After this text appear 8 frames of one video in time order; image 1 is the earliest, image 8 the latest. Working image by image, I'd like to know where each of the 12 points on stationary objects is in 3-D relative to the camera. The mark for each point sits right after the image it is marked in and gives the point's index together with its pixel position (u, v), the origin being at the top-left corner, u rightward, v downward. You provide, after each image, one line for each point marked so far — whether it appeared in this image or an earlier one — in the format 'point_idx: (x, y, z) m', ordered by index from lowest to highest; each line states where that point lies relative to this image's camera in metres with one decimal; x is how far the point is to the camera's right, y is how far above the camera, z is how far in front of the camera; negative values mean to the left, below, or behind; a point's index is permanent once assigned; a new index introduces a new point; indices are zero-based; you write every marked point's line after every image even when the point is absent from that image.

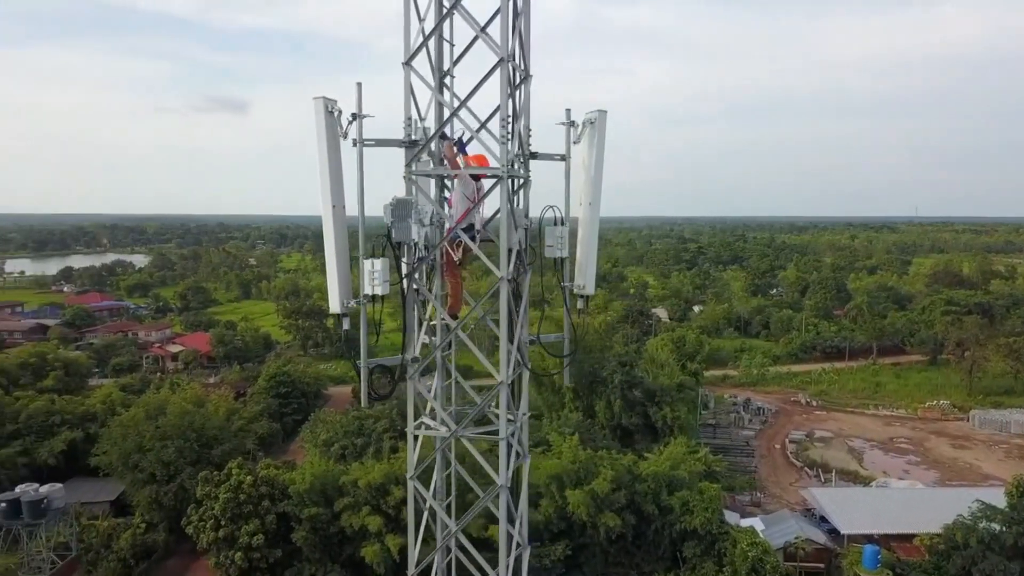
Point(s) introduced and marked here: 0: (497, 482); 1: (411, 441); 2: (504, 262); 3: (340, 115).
0: (-0.1, -1.0, +4.1) m
1: (-0.6, -0.8, +4.3) m
2: (-0.1, +0.1, +4.1) m
3: (-0.8, +0.8, +3.9) m
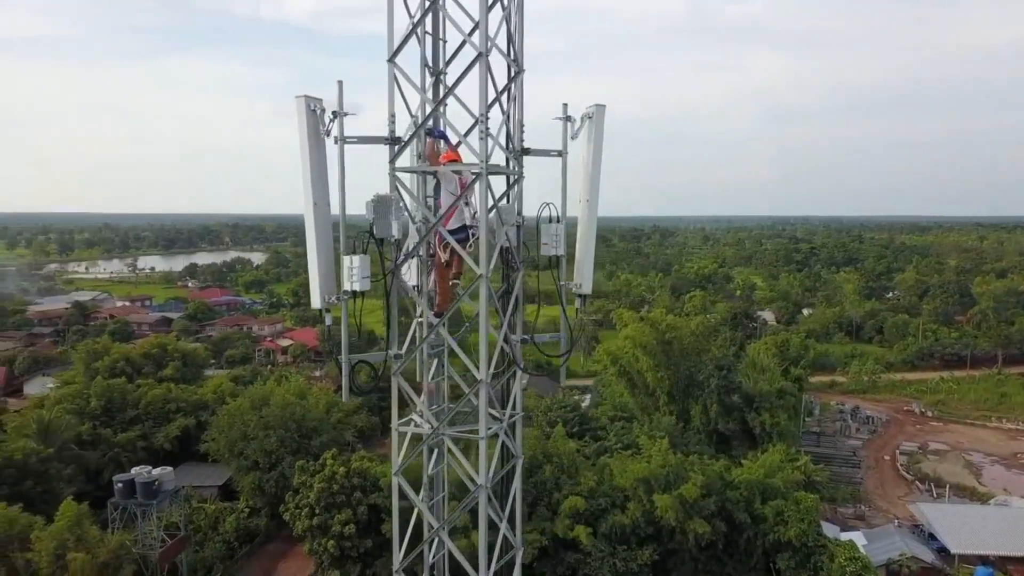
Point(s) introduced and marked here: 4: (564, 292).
0: (-0.2, -1.0, +4.1) m
1: (-0.6, -0.8, +4.3) m
2: (-0.2, +0.1, +4.0) m
3: (-0.9, +0.9, +4.0) m
4: (+0.3, 0.0, +4.5) m
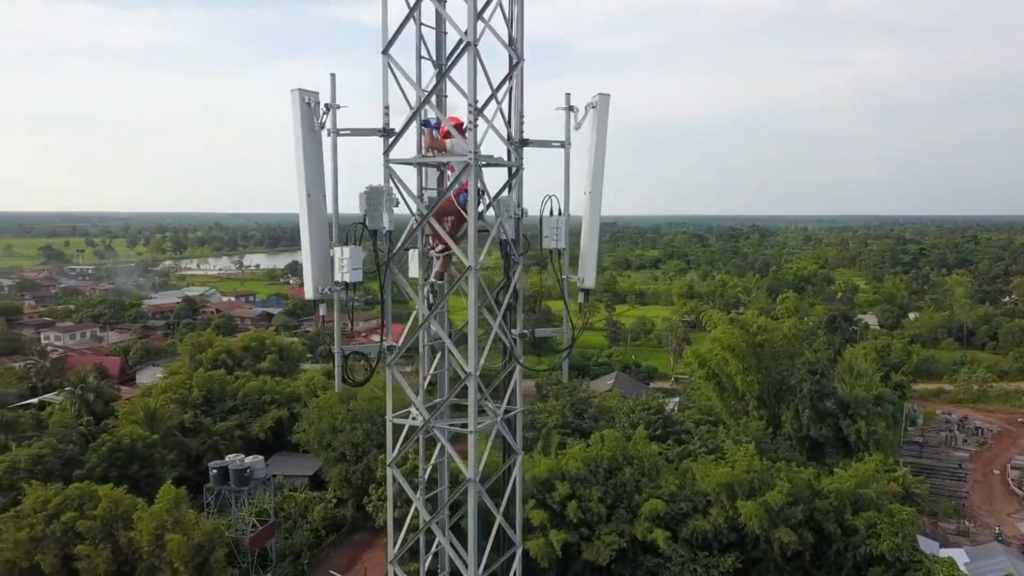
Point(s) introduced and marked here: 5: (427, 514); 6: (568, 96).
0: (-0.2, -0.9, +4.1) m
1: (-0.6, -0.7, +4.3) m
2: (-0.2, +0.2, +4.0) m
3: (-0.9, +0.9, +4.0) m
4: (+0.3, 0.0, +4.4) m
5: (-0.4, -1.2, +4.2) m
6: (+0.3, +1.0, +4.3) m
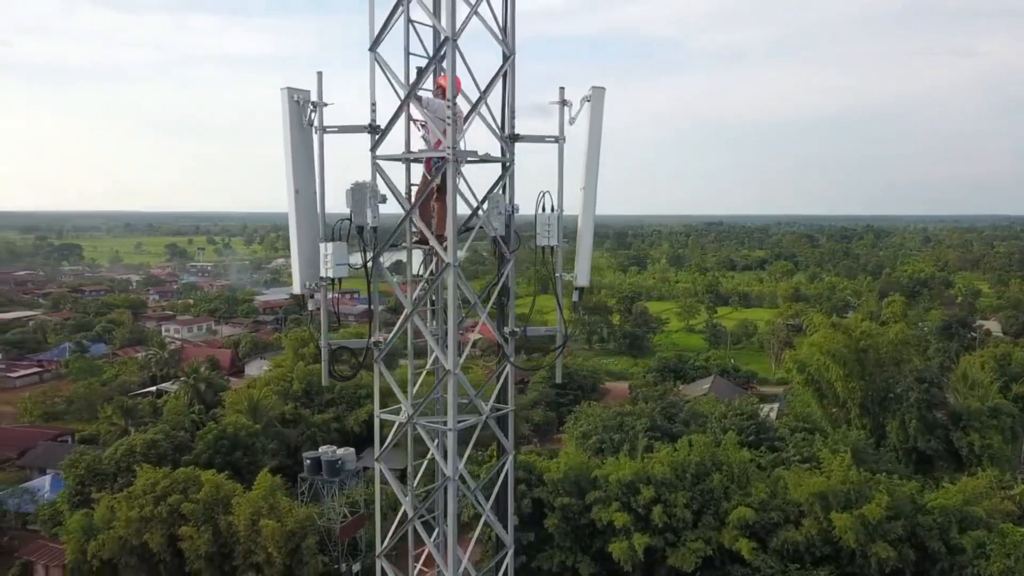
0: (-0.3, -0.9, +4.0) m
1: (-0.7, -0.7, +4.3) m
2: (-0.3, +0.2, +4.0) m
3: (-1.0, +0.9, +4.1) m
4: (+0.2, 0.0, +4.3) m
5: (-0.5, -1.2, +4.2) m
6: (+0.3, +1.0, +4.2) m
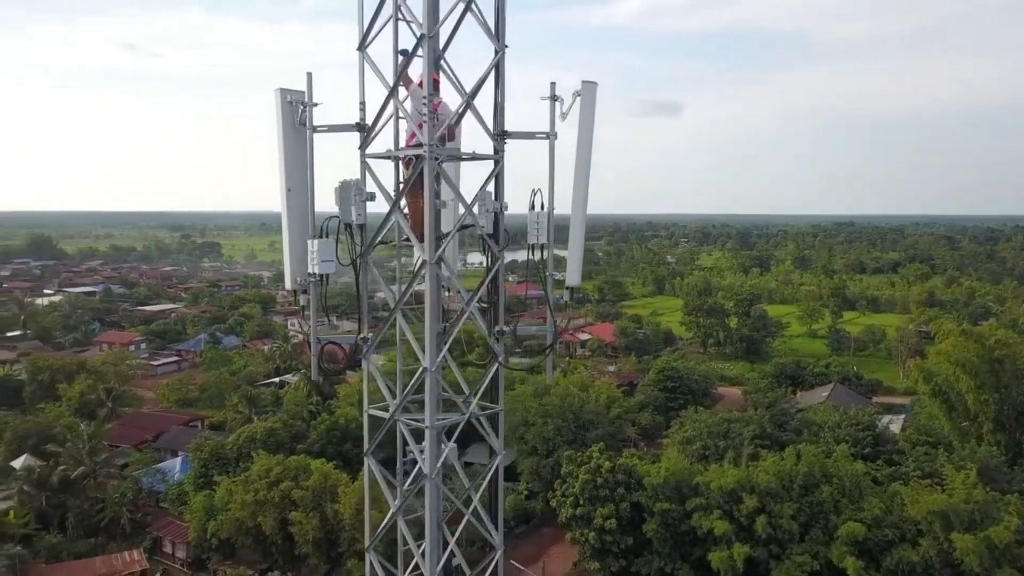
0: (-0.4, -0.9, +4.1) m
1: (-0.8, -0.7, +4.4) m
2: (-0.4, +0.2, +4.0) m
3: (-1.1, +0.9, +4.2) m
4: (+0.2, 0.0, +4.3) m
5: (-0.6, -1.2, +4.3) m
6: (+0.2, +1.0, +4.2) m
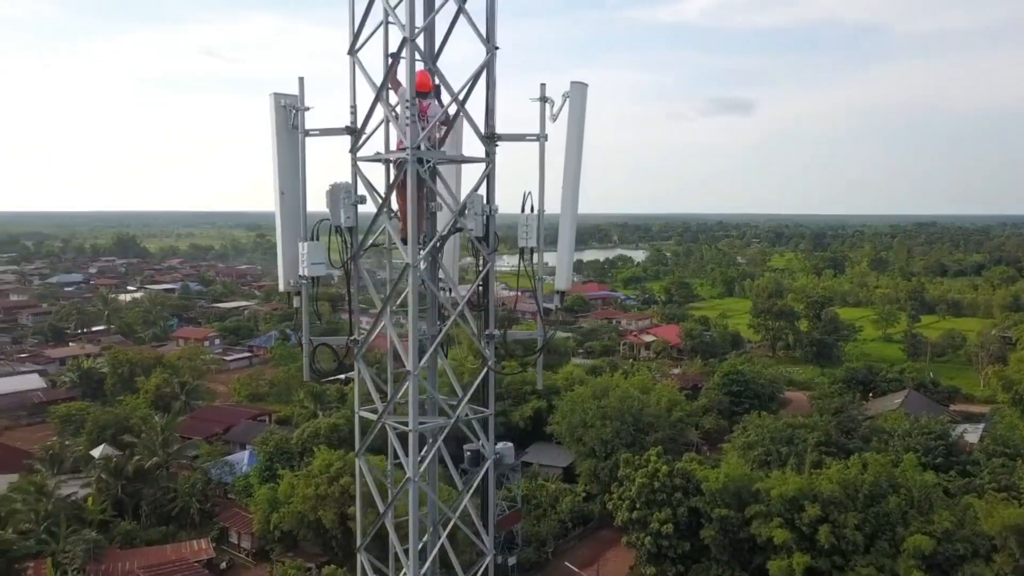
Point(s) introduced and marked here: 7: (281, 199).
0: (-0.5, -0.9, +4.1) m
1: (-0.8, -0.7, +4.4) m
2: (-0.5, +0.2, +4.0) m
3: (-1.1, +0.9, +4.2) m
4: (+0.1, 0.0, +4.2) m
5: (-0.7, -1.2, +4.3) m
6: (+0.1, +1.0, +4.1) m
7: (-1.2, +0.5, +4.3) m
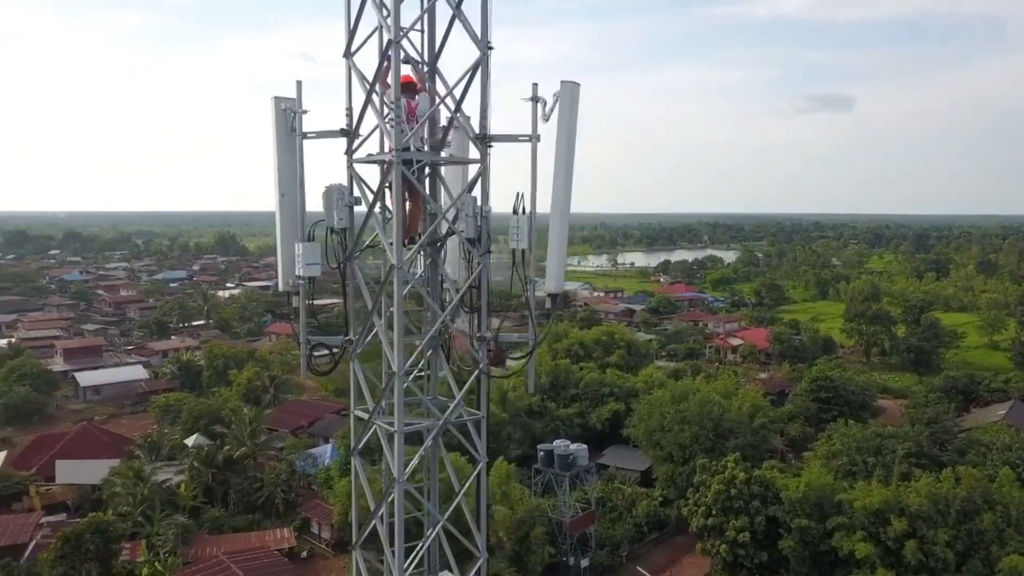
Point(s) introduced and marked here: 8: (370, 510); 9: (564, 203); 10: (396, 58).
0: (-0.6, -0.9, +4.1) m
1: (-0.8, -0.7, +4.5) m
2: (-0.5, +0.2, +4.0) m
3: (-1.2, +0.9, +4.3) m
4: (+0.1, 0.0, +4.2) m
5: (-0.7, -1.2, +4.3) m
6: (+0.1, +1.0, +4.1) m
7: (-1.2, +0.5, +4.4) m
8: (-0.7, -1.2, +4.3) m
9: (+0.3, +0.4, +4.1) m
10: (-0.5, +1.1, +3.9) m
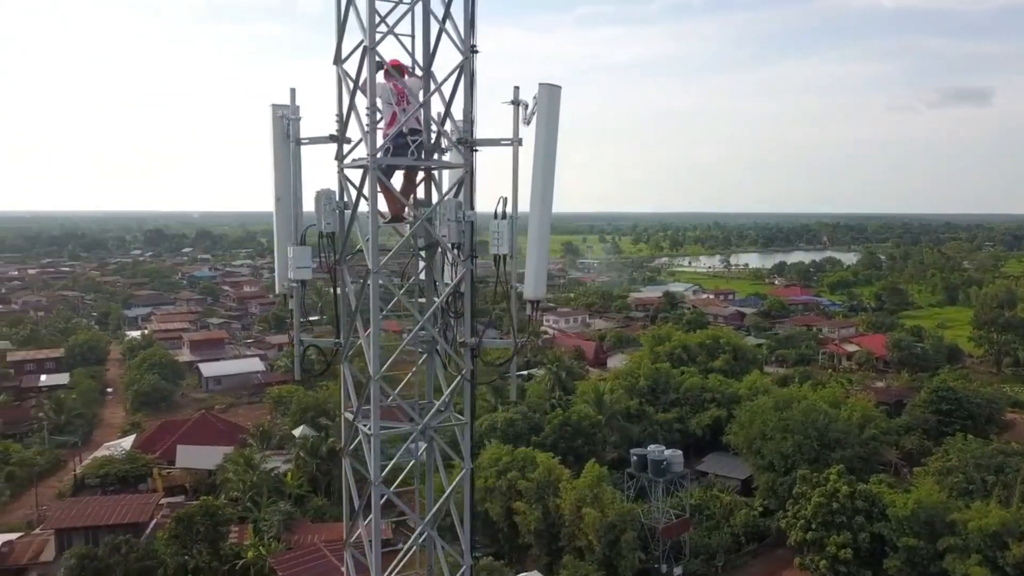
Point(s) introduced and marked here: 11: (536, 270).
0: (-0.7, -0.9, +4.1) m
1: (-0.9, -0.7, +4.5) m
2: (-0.6, +0.2, +4.0) m
3: (-1.2, +0.9, +4.4) m
4: (0.0, 0.0, +4.1) m
5: (-0.8, -1.2, +4.3) m
6: (0.0, +1.0, +4.0) m
7: (-1.3, +0.5, +4.5) m
8: (-0.8, -1.2, +4.3) m
9: (+0.2, +0.4, +4.0) m
10: (-0.6, +1.1, +3.9) m
11: (+0.1, +0.1, +4.0) m
